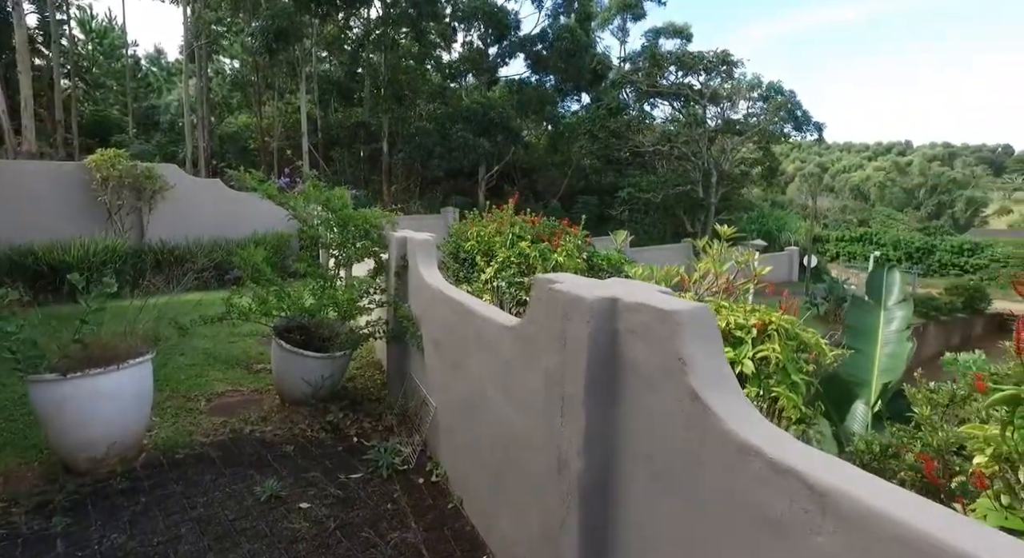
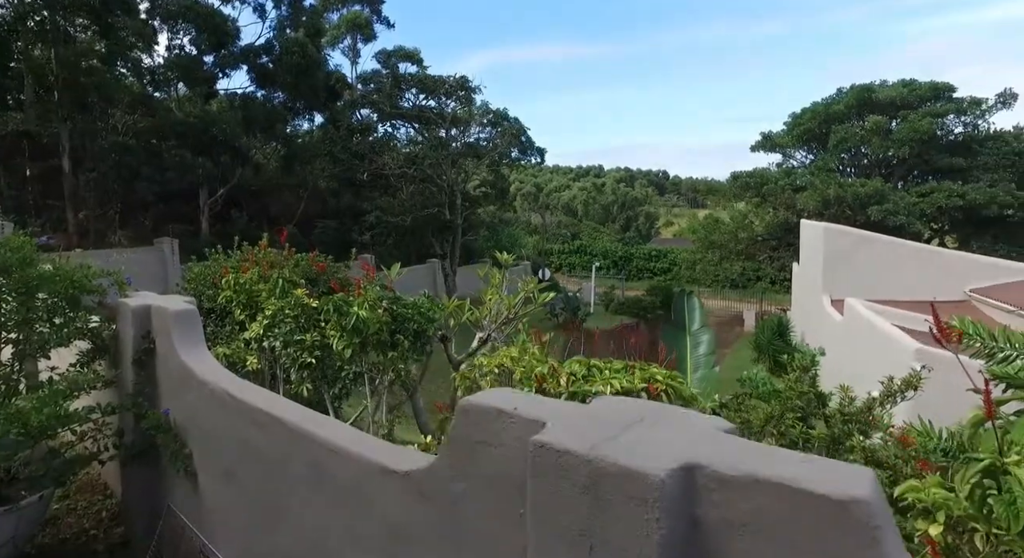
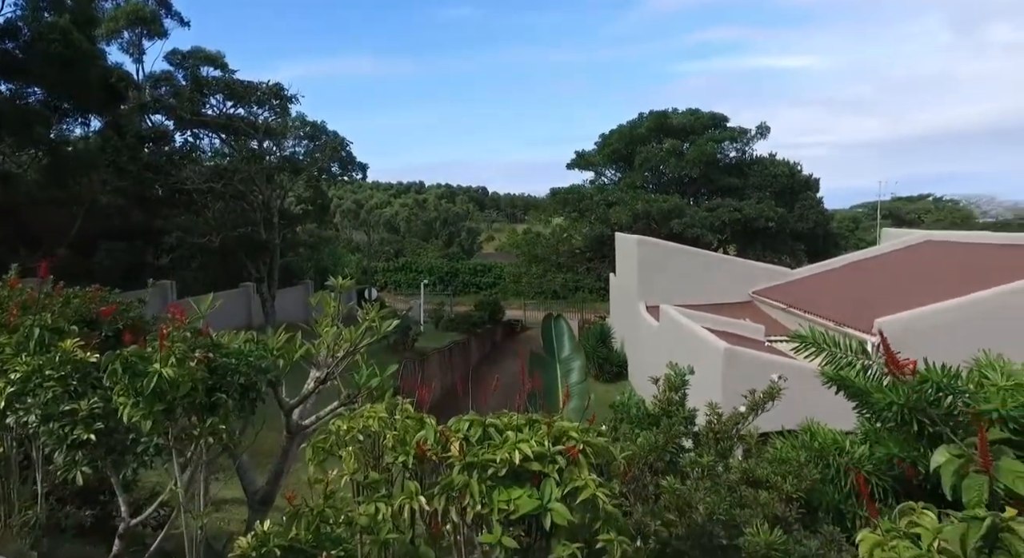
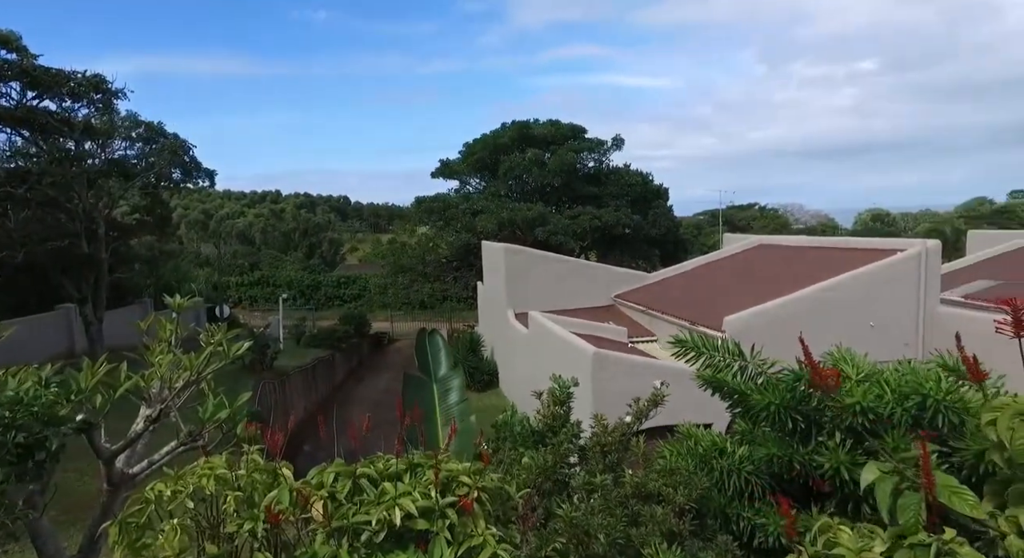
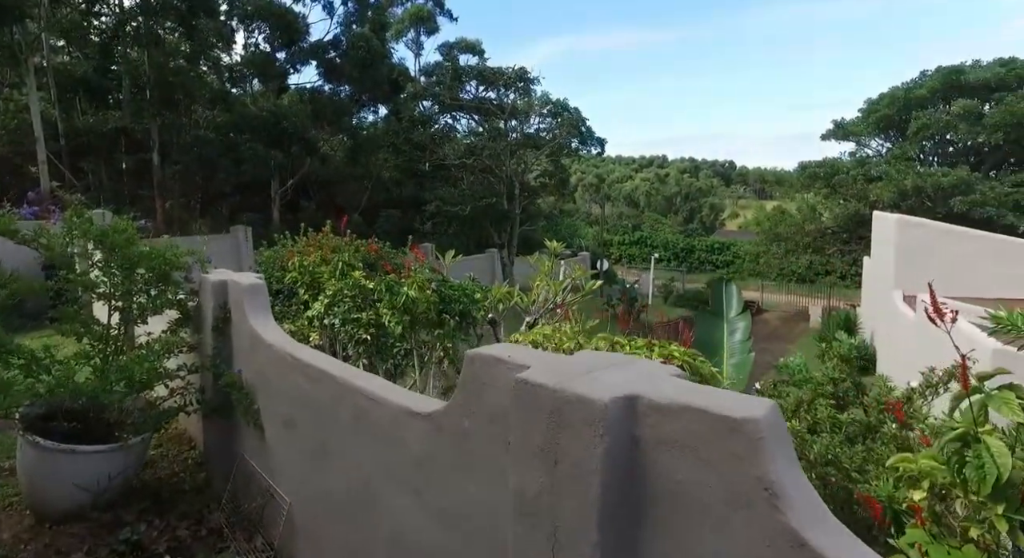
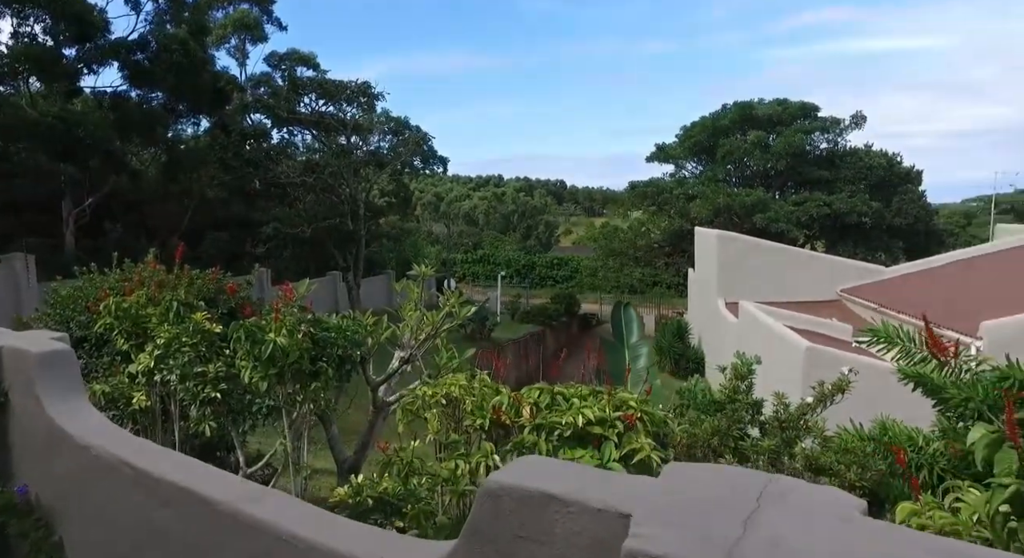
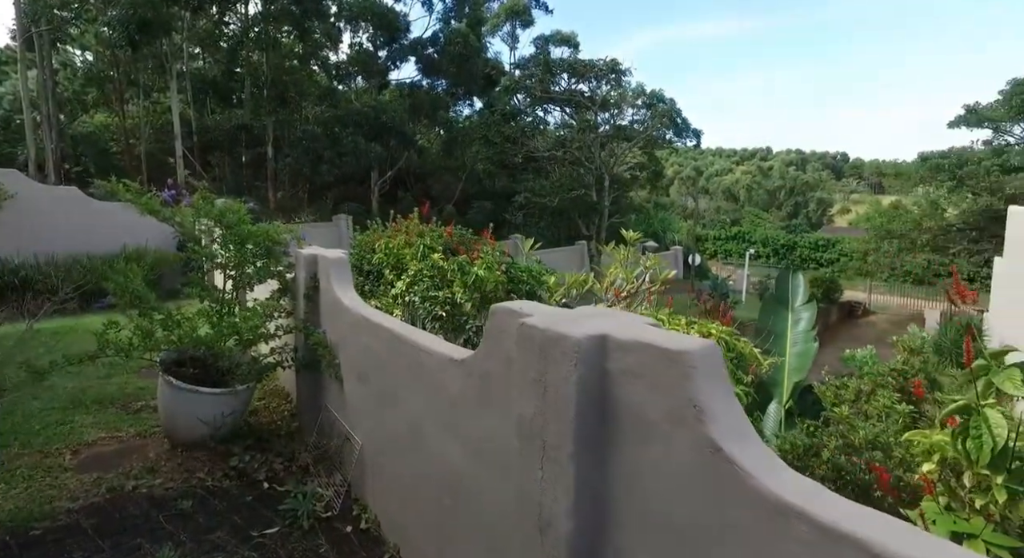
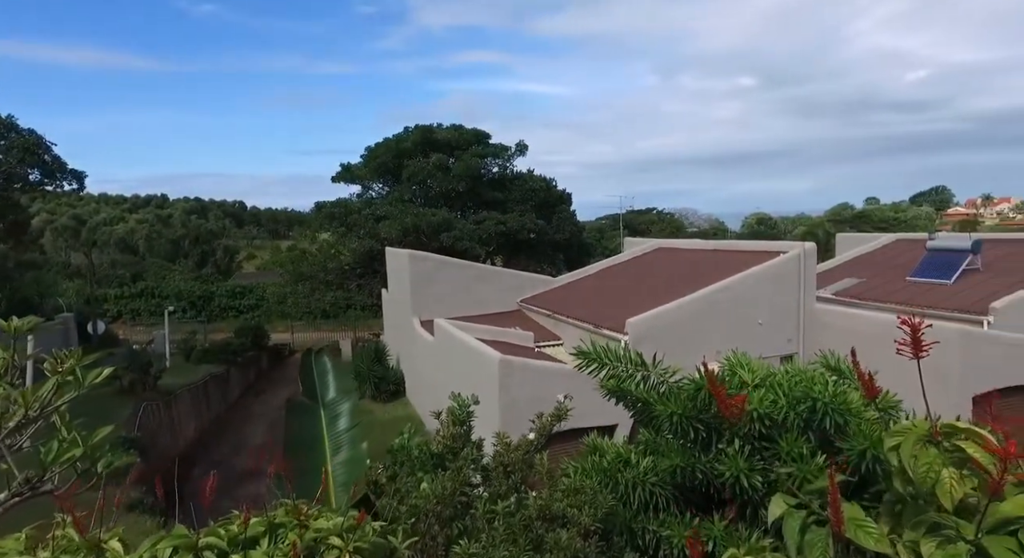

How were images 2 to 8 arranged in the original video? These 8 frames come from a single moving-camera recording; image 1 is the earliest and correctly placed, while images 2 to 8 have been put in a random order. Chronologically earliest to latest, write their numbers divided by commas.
7, 5, 2, 6, 3, 4, 8
